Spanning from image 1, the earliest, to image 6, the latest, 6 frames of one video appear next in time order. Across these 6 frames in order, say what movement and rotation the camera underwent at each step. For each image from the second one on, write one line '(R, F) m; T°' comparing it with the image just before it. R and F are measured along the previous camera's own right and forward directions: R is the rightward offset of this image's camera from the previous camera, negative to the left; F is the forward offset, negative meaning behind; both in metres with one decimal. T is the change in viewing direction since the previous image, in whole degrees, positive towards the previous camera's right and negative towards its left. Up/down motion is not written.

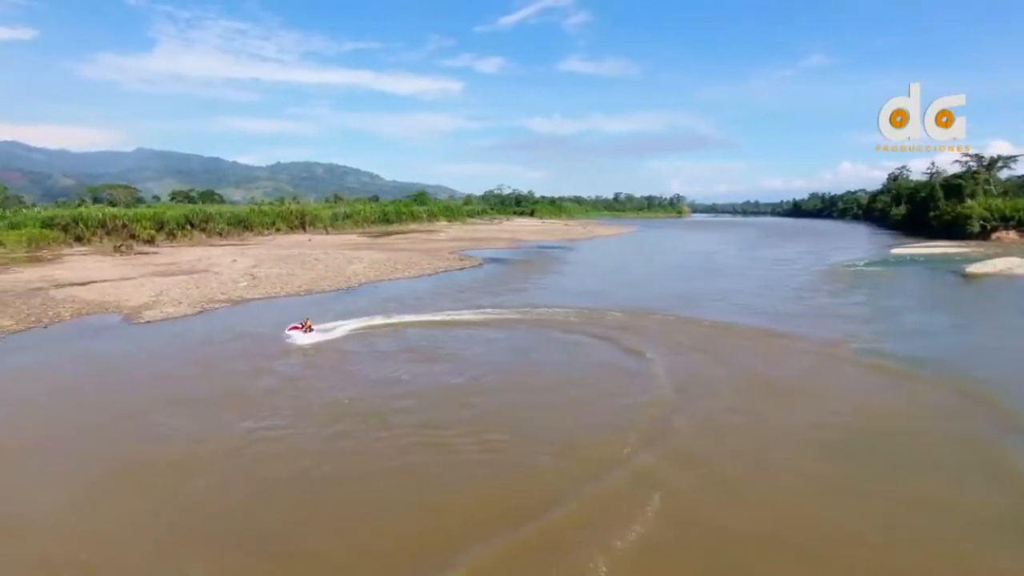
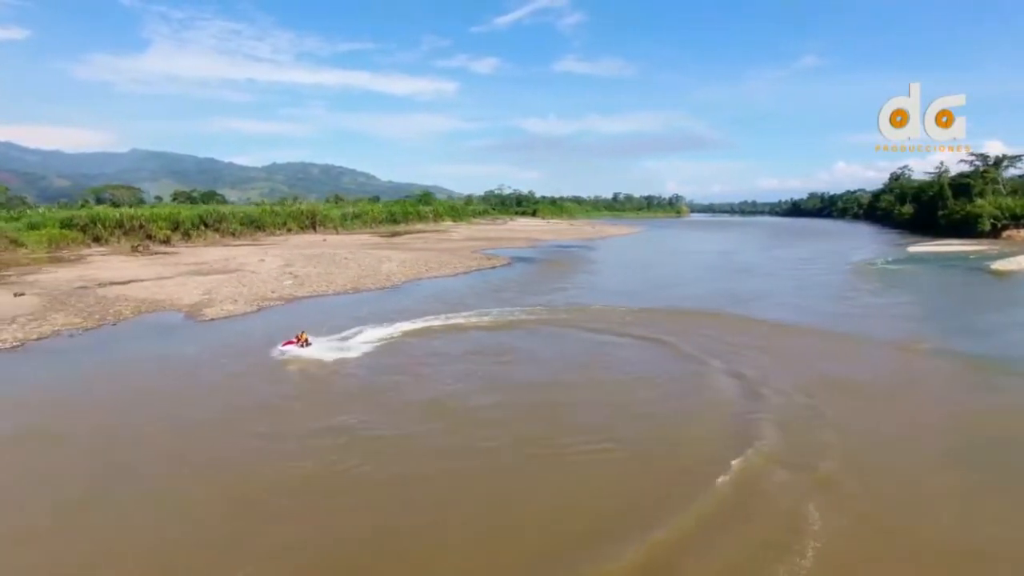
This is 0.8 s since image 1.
(-1.6, -0.3) m; 0°
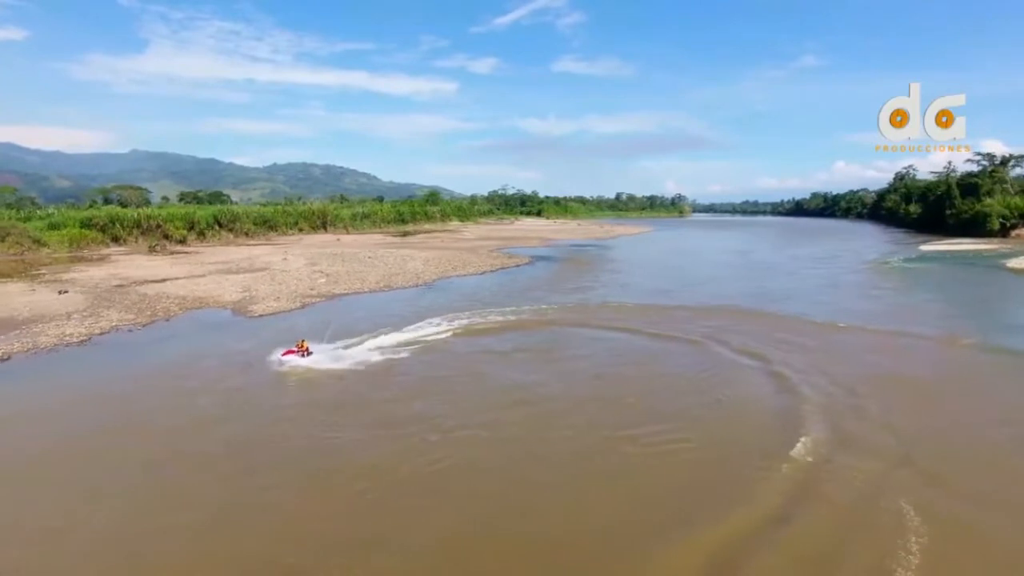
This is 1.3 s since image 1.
(-1.0, -0.5) m; 0°
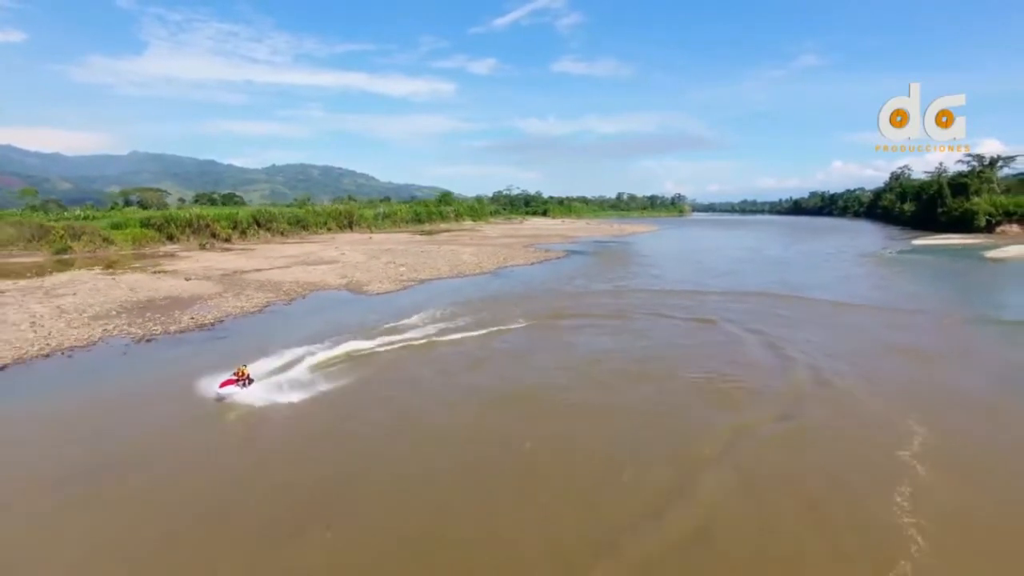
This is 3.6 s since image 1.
(-2.2, -4.1) m; 0°
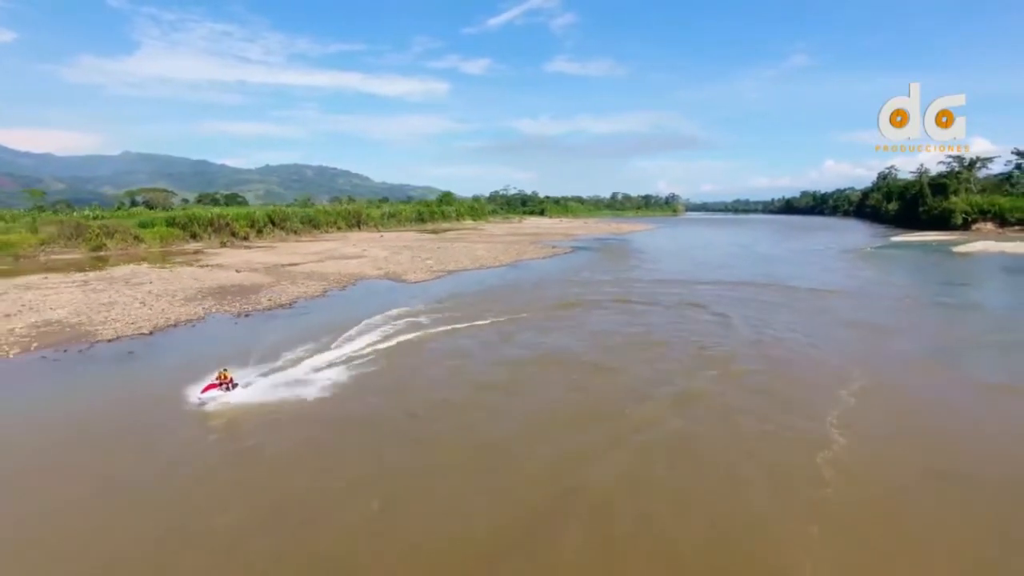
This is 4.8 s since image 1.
(-1.0, -3.2) m; +1°
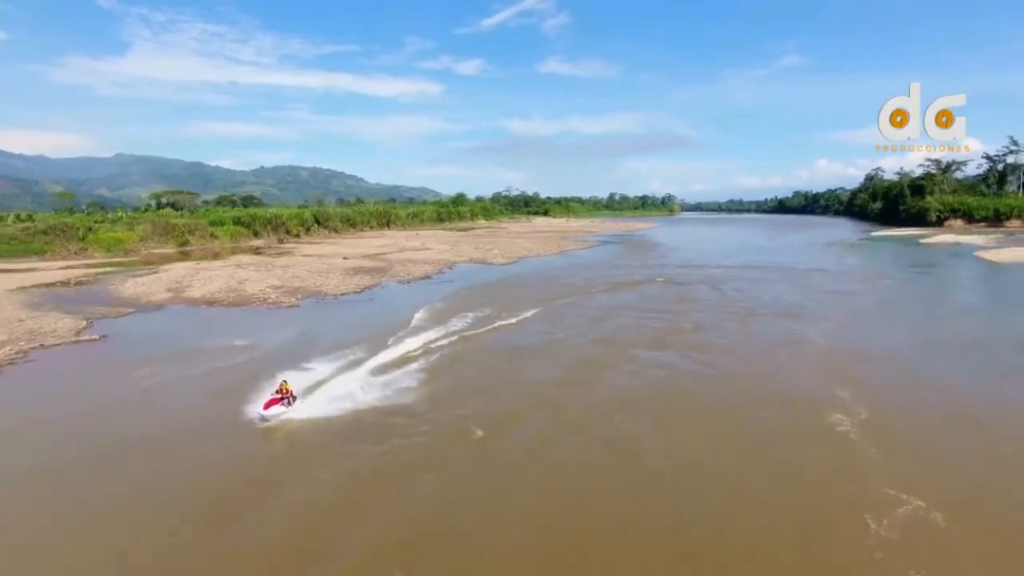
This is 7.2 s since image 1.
(-3.3, -7.1) m; +1°
